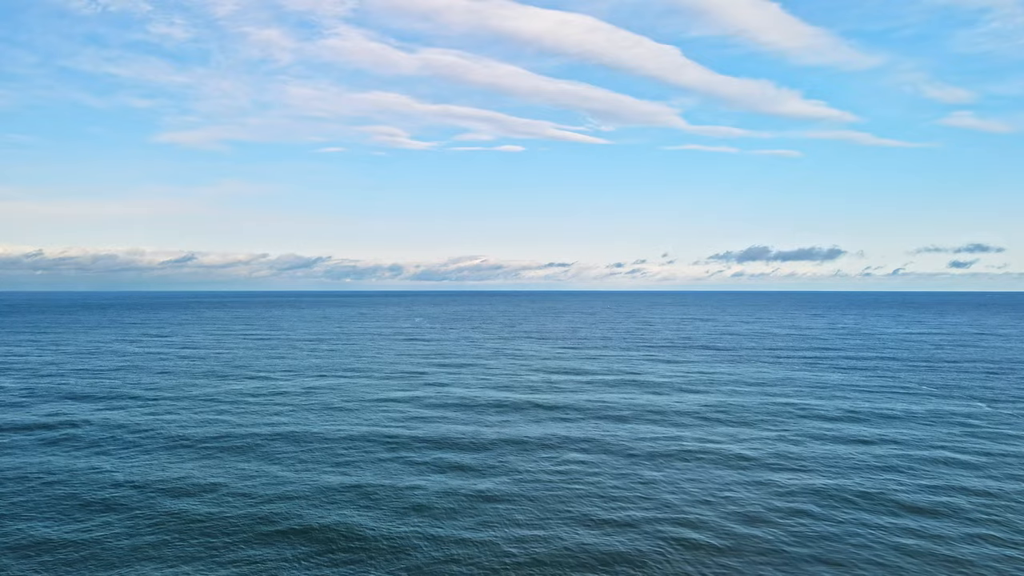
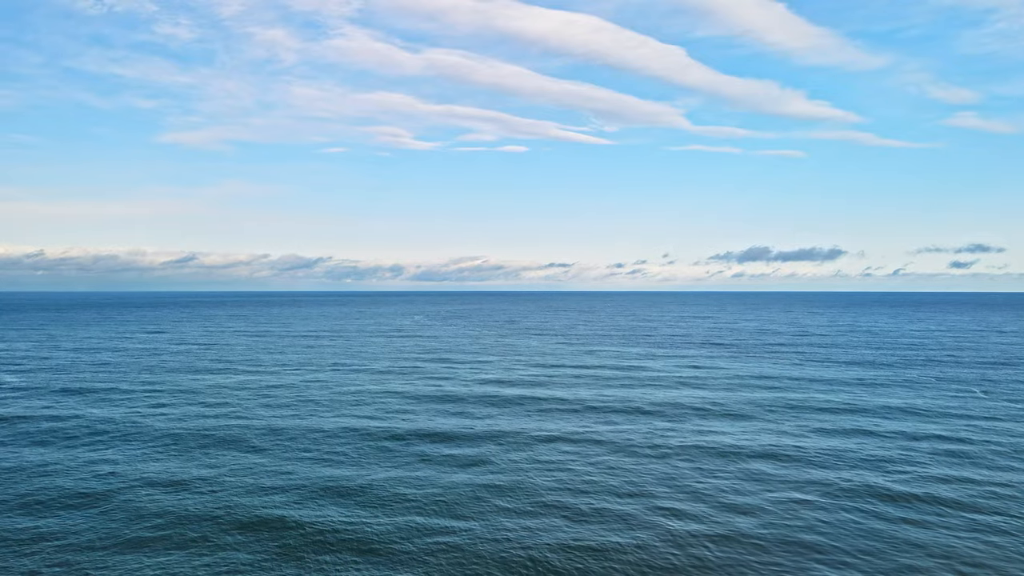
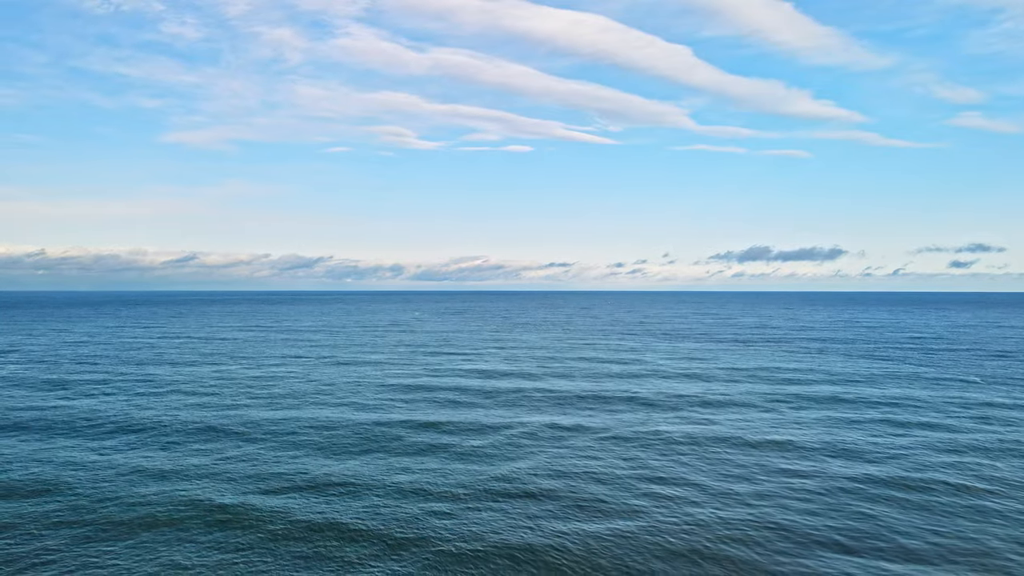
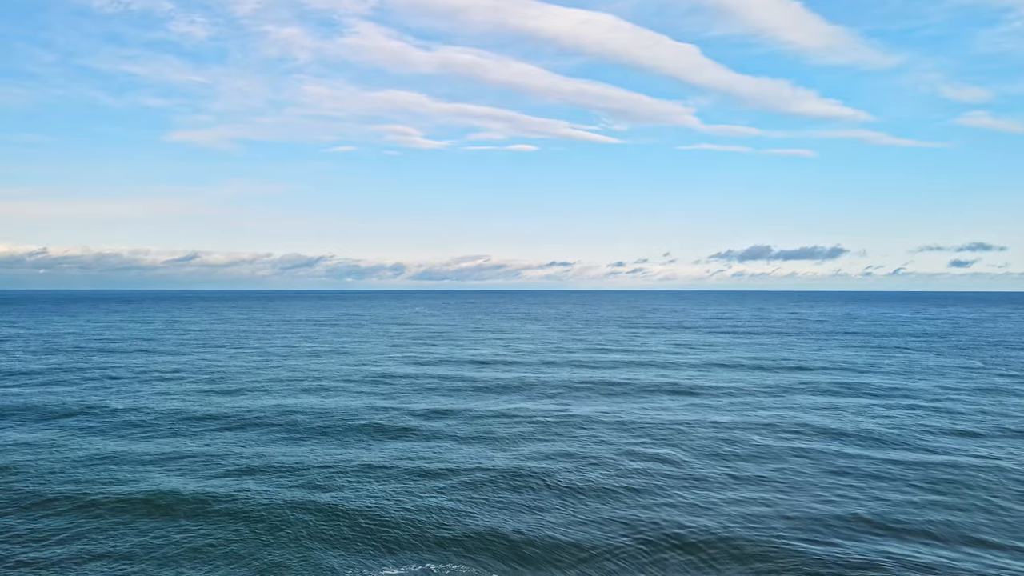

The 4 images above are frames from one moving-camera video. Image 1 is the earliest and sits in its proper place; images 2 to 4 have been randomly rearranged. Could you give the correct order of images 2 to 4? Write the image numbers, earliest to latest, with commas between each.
2, 3, 4
